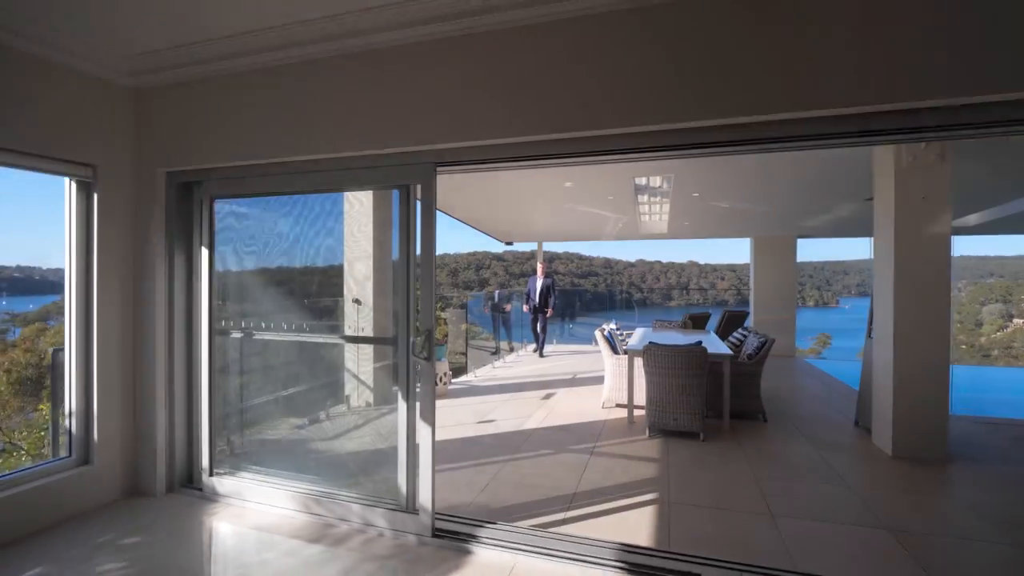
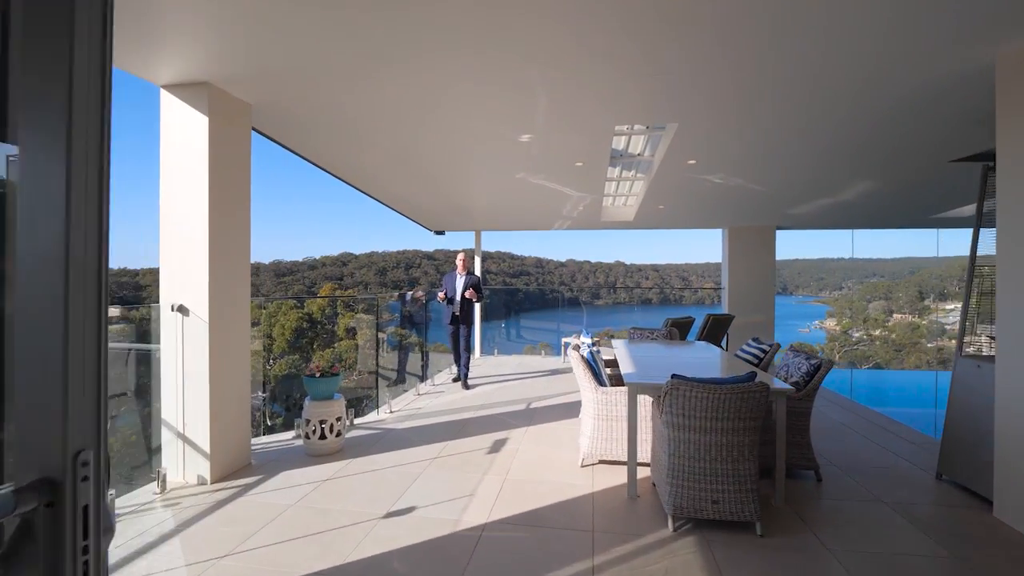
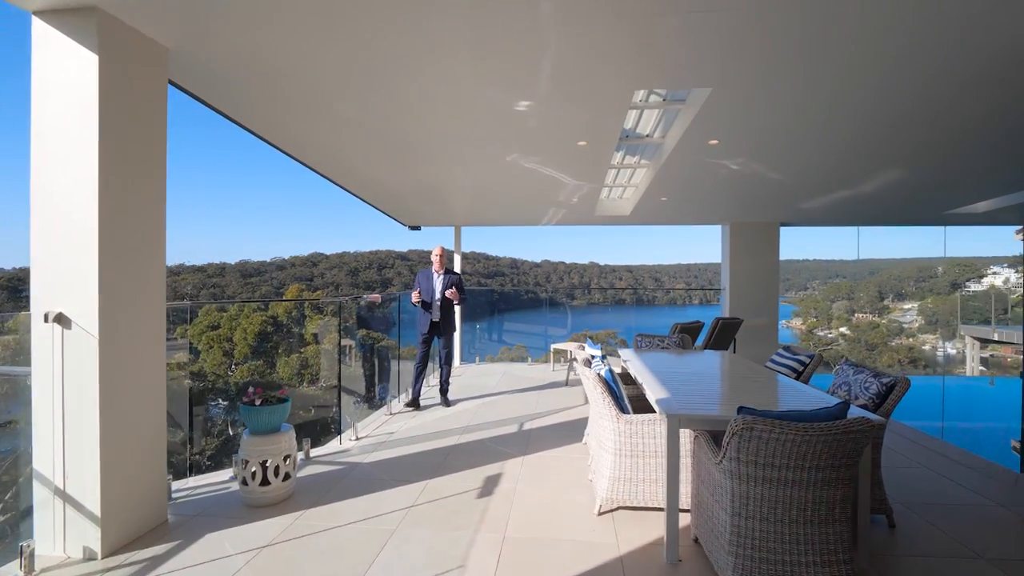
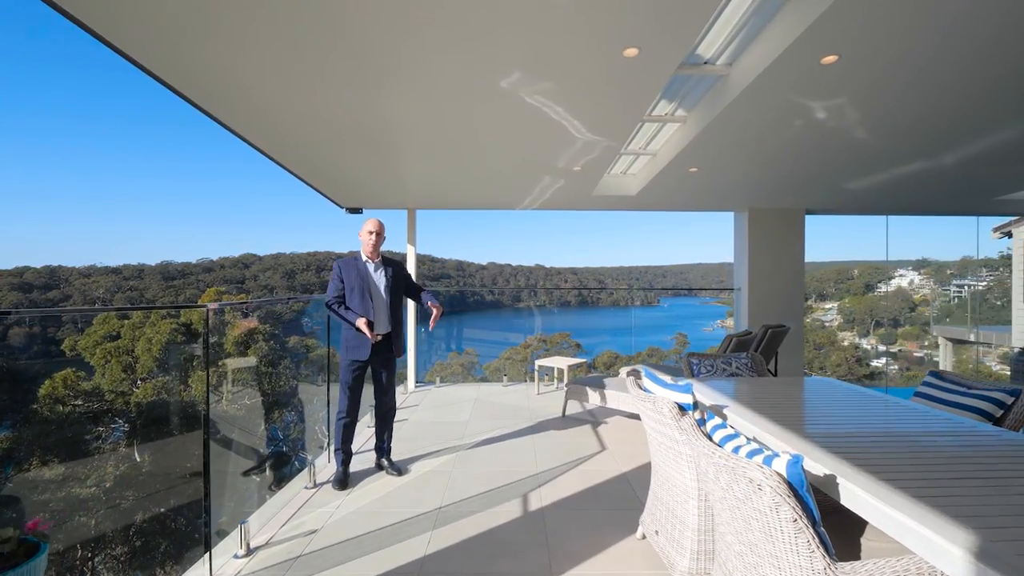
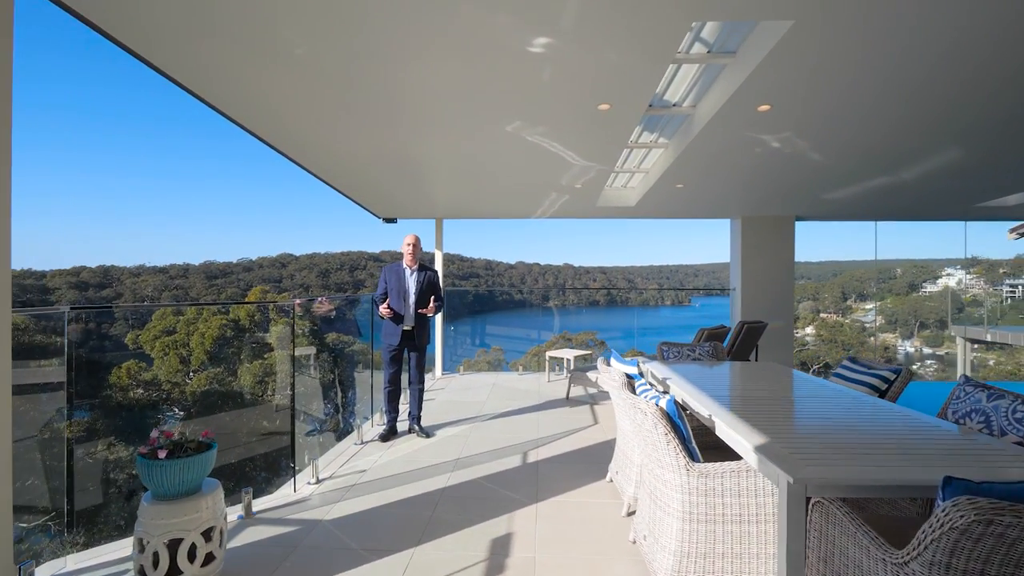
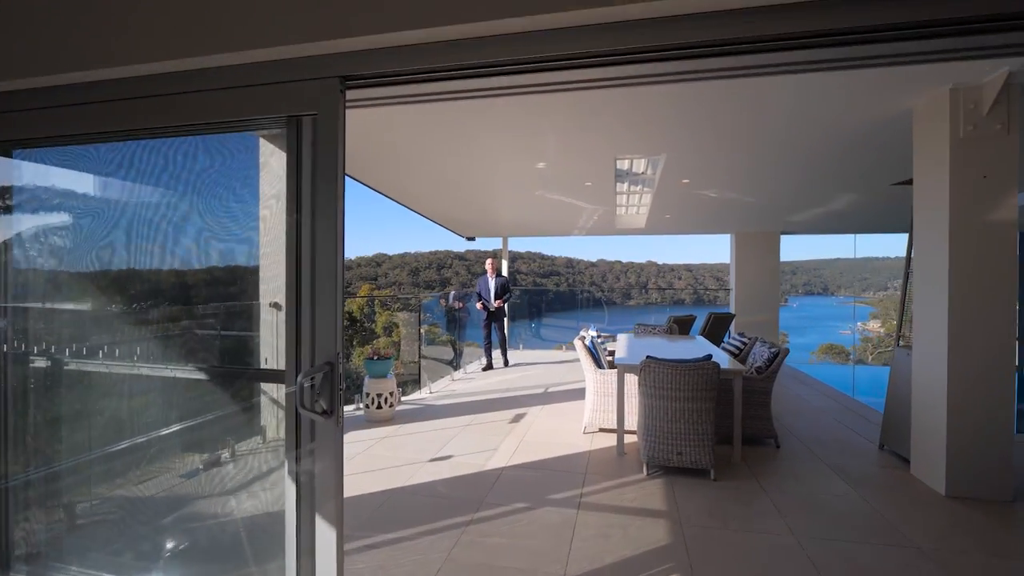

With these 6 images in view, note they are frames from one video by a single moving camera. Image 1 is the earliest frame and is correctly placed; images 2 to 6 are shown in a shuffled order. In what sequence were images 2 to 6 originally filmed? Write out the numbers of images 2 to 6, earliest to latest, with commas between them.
6, 2, 3, 5, 4
